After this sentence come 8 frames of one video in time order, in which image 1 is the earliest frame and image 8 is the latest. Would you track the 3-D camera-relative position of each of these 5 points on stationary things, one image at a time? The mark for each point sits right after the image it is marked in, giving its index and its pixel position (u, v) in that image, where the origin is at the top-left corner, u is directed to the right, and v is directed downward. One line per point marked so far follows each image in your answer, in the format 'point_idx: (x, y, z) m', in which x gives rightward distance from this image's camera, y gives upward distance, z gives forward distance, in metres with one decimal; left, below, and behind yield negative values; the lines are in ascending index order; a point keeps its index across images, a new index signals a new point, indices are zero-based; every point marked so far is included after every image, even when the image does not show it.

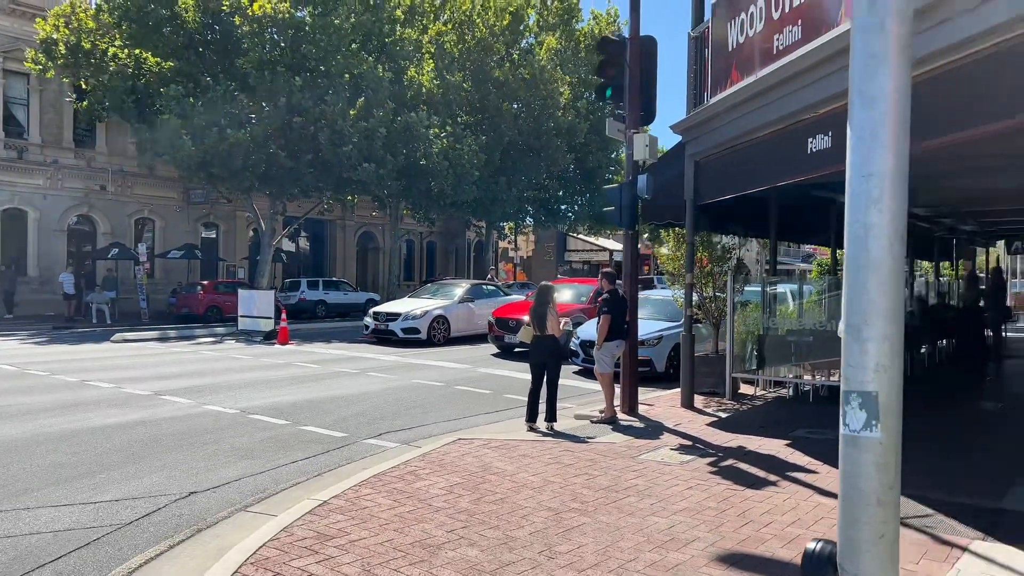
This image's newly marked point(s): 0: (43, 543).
0: (-2.8, -1.5, +4.9) m
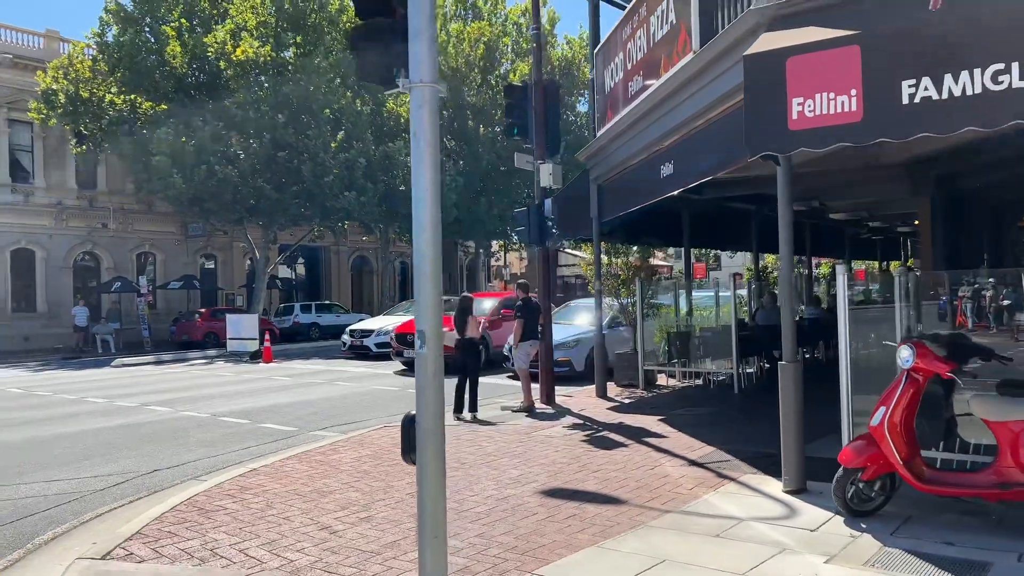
0: (-3.8, -1.7, +6.5) m
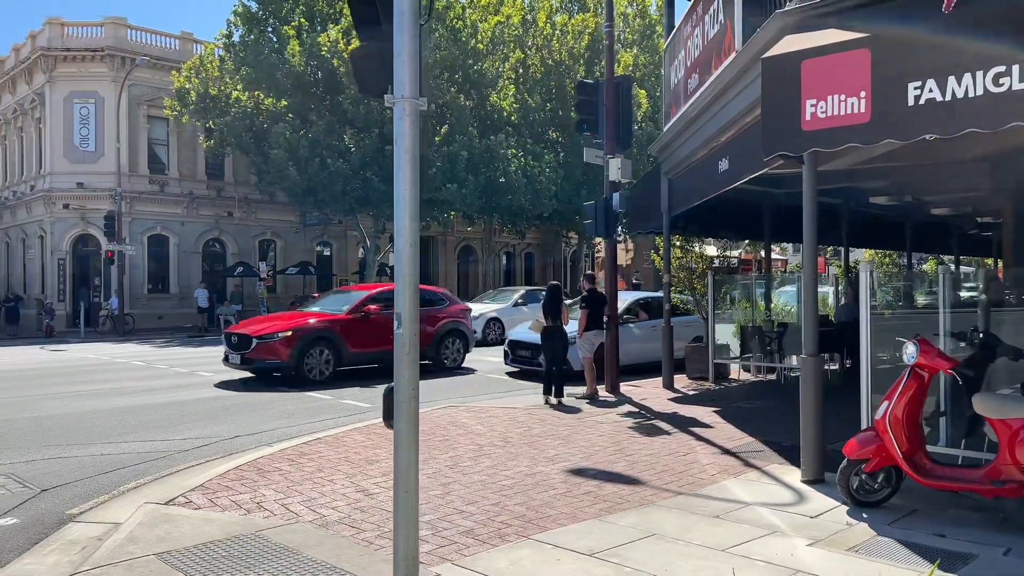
0: (-3.5, -1.5, +7.5) m
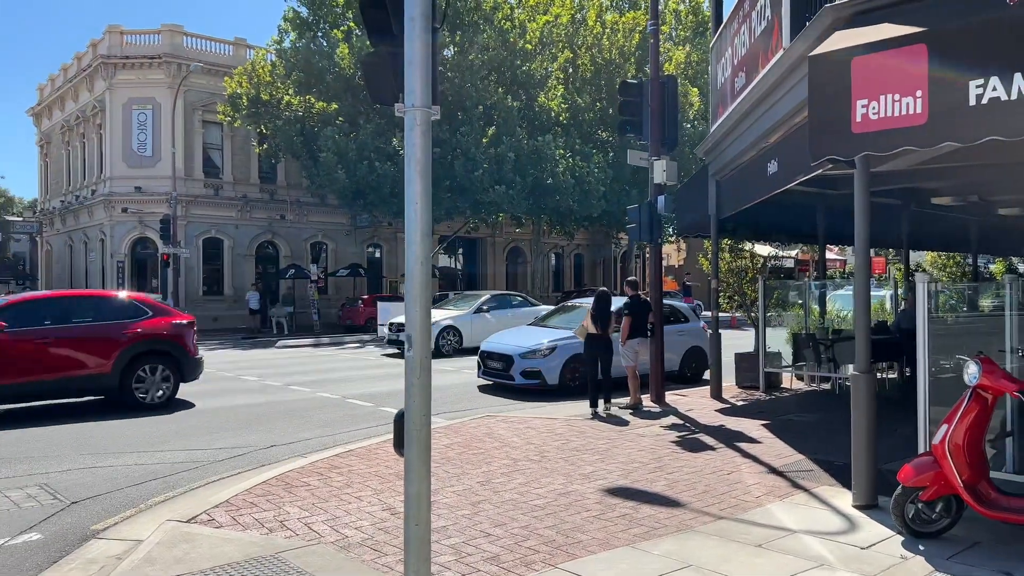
0: (-3.1, -1.6, +7.4) m
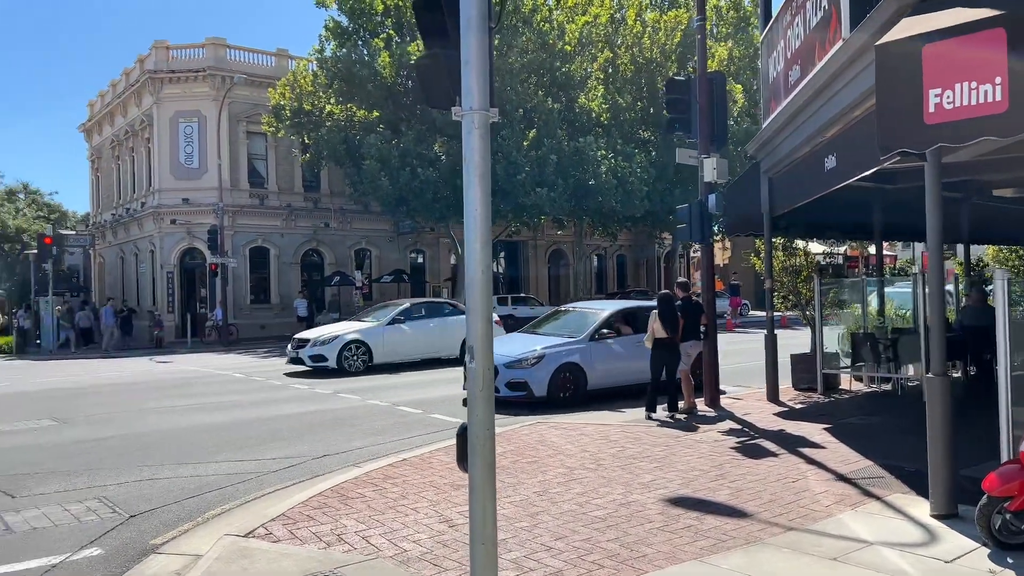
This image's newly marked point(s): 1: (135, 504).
0: (-2.6, -1.7, +7.4) m
1: (-3.0, -1.7, +6.5) m
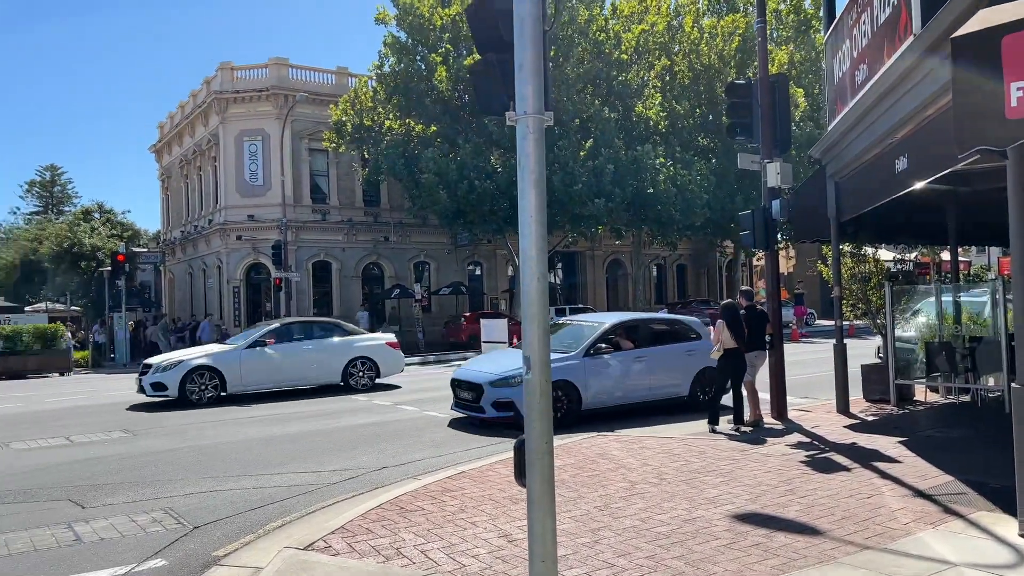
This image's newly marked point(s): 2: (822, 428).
0: (-2.1, -1.8, +7.5) m
1: (-2.5, -1.8, +6.6) m
2: (+3.7, -1.7, +9.9) m
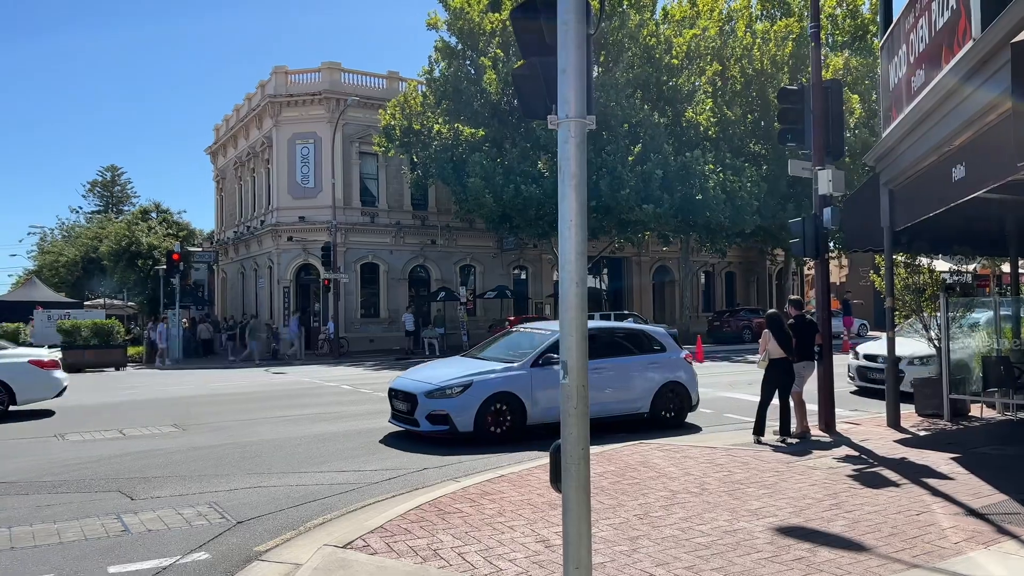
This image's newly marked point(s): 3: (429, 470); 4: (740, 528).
0: (-1.7, -1.8, +7.6) m
1: (-2.2, -1.8, +6.7) m
2: (+4.2, -1.8, +9.6) m
3: (-0.8, -1.8, +8.3) m
4: (+1.6, -1.7, +6.0) m
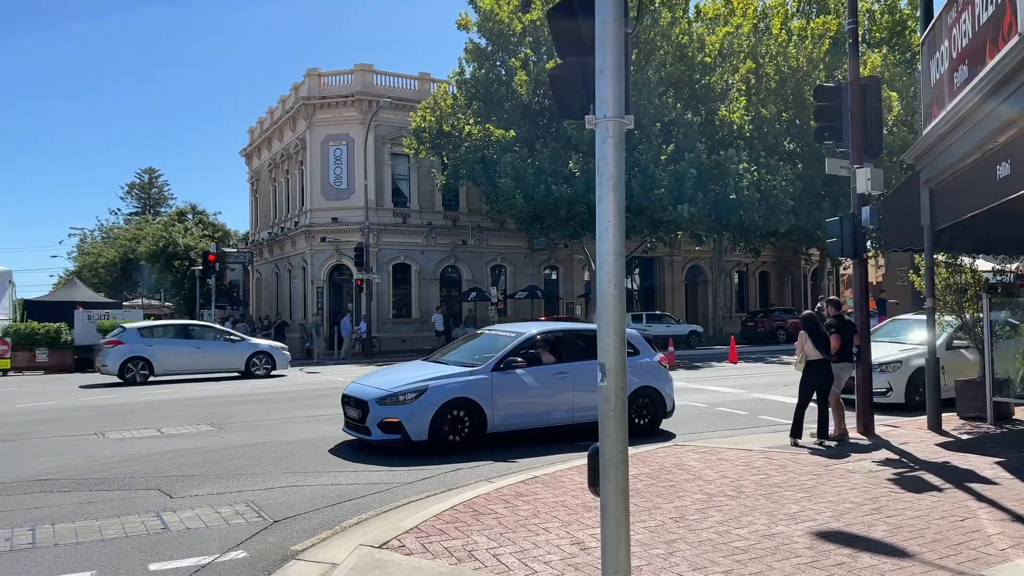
0: (-1.4, -1.8, +7.6) m
1: (-1.9, -1.8, +6.8) m
2: (+4.6, -1.8, +9.4) m
3: (-0.5, -1.8, +8.3) m
4: (+1.9, -1.7, +5.9) m
